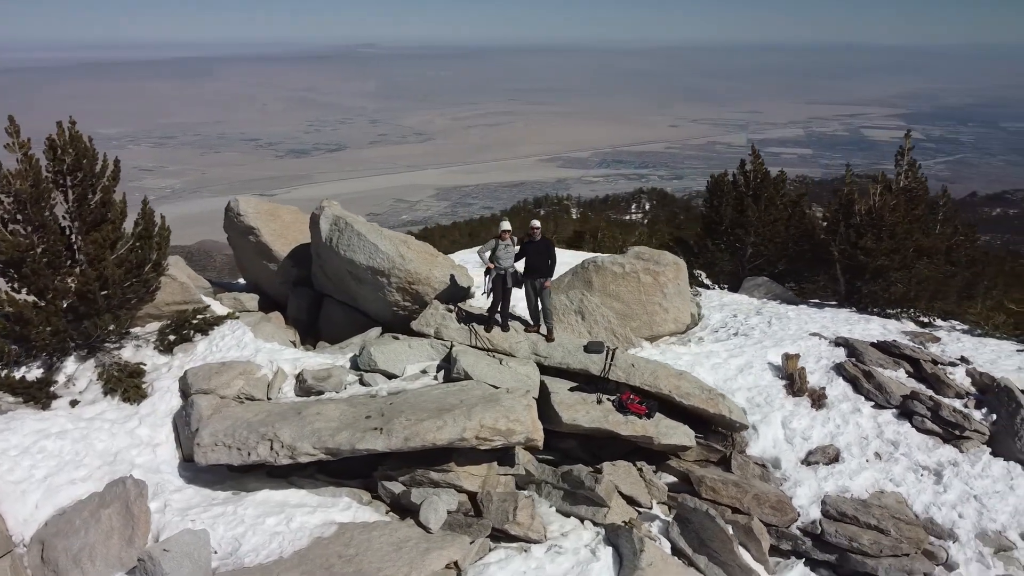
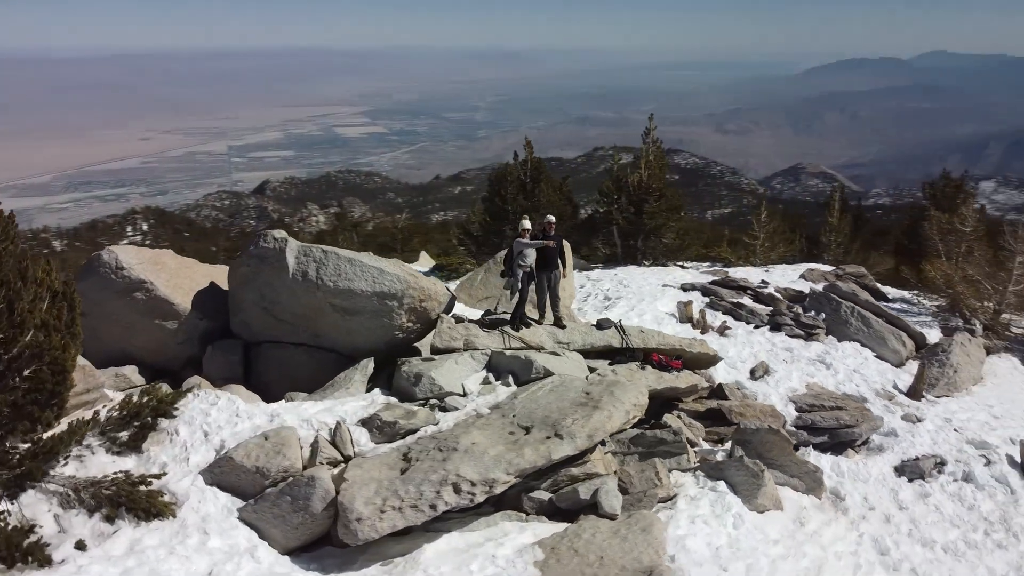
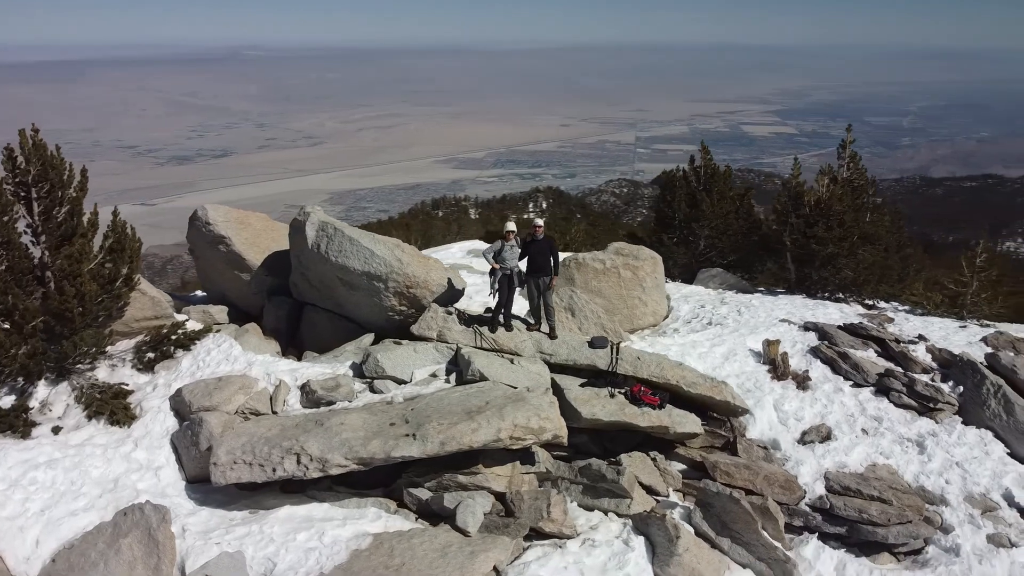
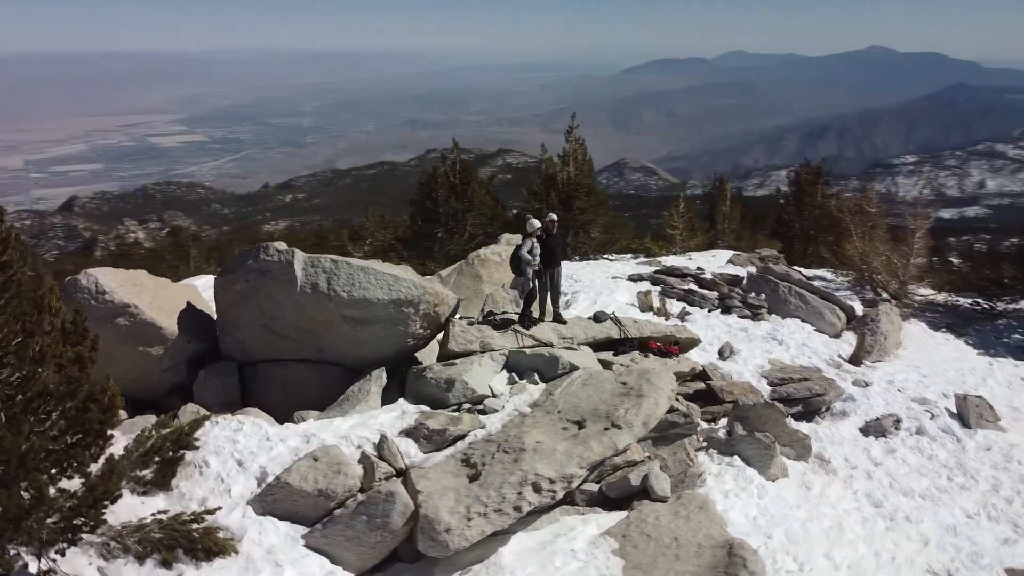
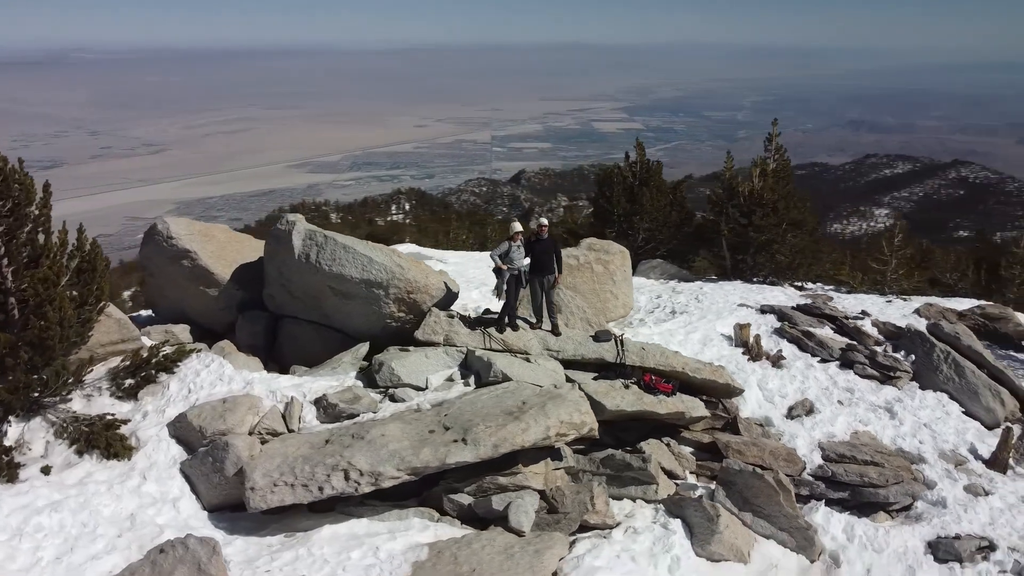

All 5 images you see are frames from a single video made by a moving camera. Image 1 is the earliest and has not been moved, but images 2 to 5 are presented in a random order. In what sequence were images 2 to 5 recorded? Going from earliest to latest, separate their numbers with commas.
3, 5, 2, 4
